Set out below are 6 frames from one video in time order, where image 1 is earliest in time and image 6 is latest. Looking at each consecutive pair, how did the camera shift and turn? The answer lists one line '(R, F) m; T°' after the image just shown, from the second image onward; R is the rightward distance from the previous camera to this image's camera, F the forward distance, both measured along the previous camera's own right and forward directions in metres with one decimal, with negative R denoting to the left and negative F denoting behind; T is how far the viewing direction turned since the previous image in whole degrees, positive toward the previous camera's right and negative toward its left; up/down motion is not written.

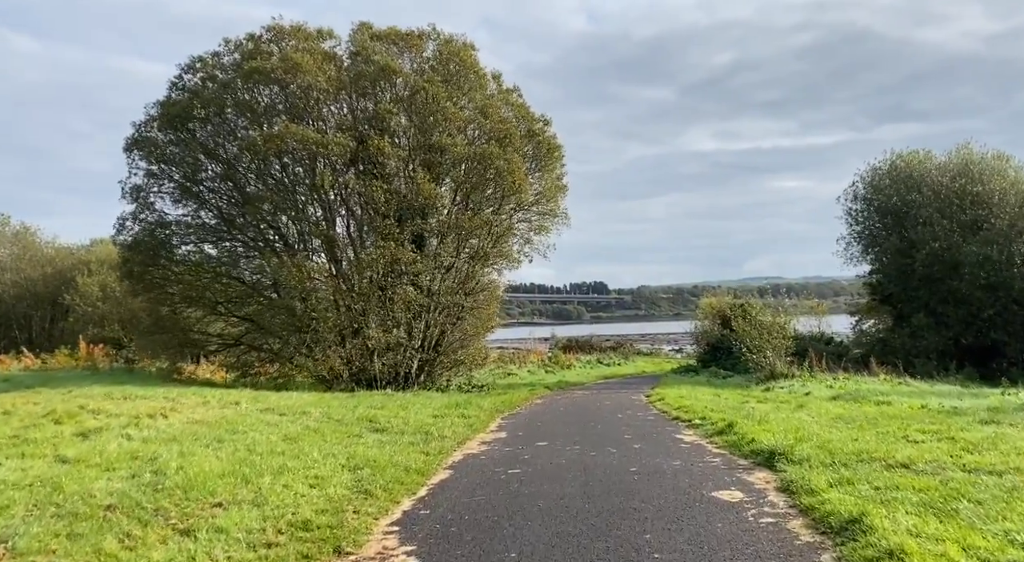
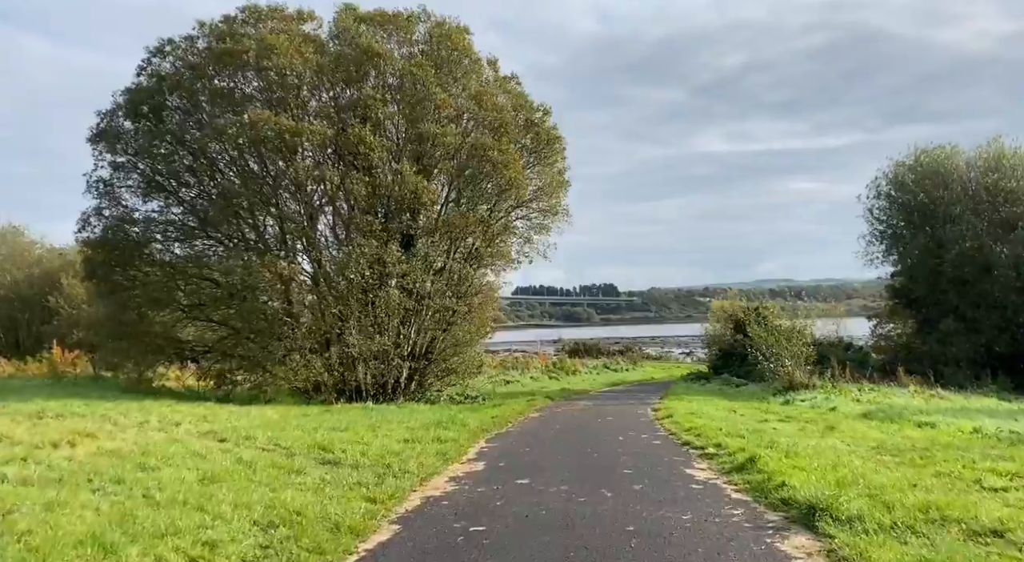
(+0.5, +2.4) m; -1°
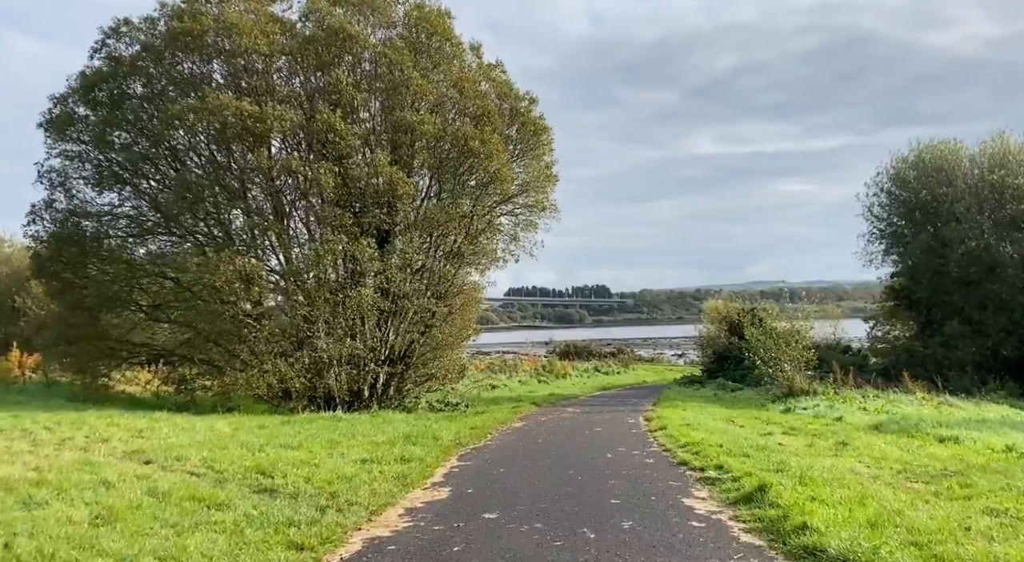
(+0.3, +1.8) m; +1°
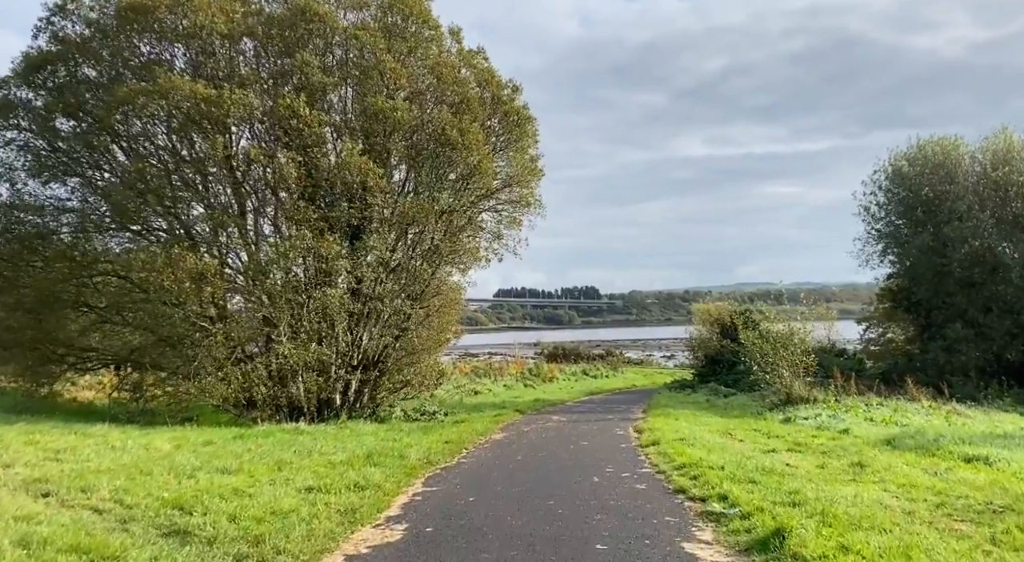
(+0.2, +1.8) m; +1°
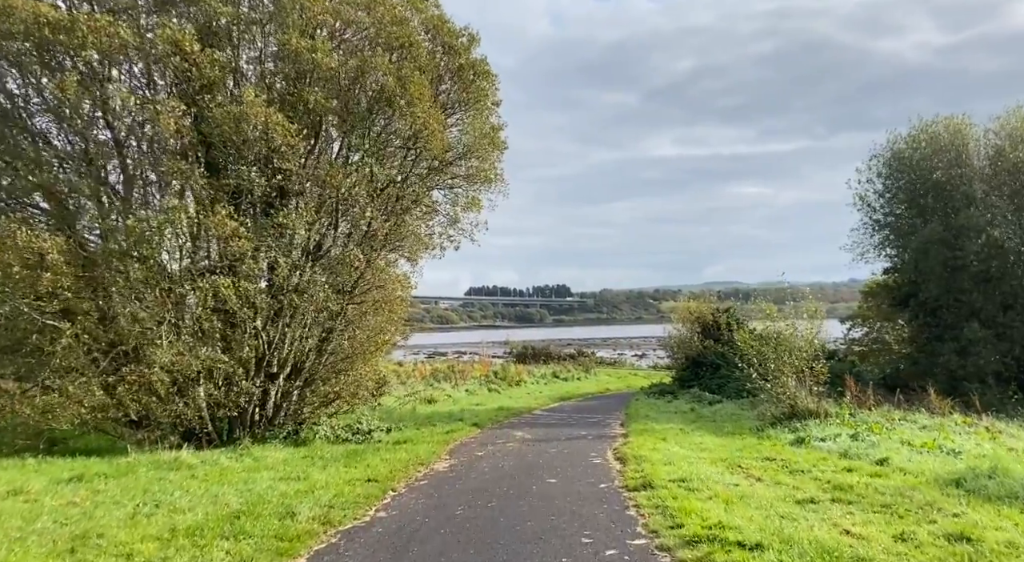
(+0.4, +4.5) m; +2°
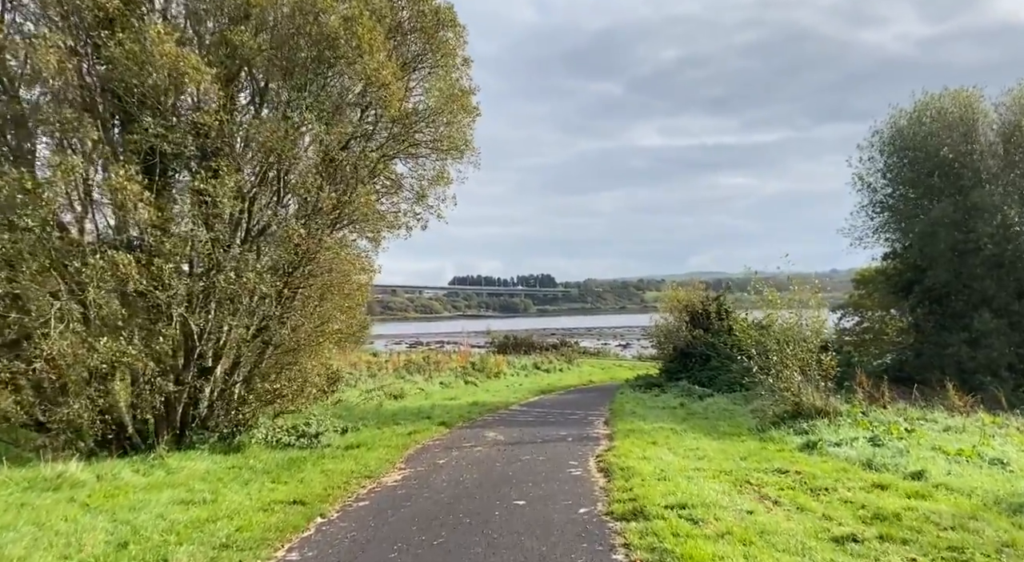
(+0.3, +2.7) m; +1°
